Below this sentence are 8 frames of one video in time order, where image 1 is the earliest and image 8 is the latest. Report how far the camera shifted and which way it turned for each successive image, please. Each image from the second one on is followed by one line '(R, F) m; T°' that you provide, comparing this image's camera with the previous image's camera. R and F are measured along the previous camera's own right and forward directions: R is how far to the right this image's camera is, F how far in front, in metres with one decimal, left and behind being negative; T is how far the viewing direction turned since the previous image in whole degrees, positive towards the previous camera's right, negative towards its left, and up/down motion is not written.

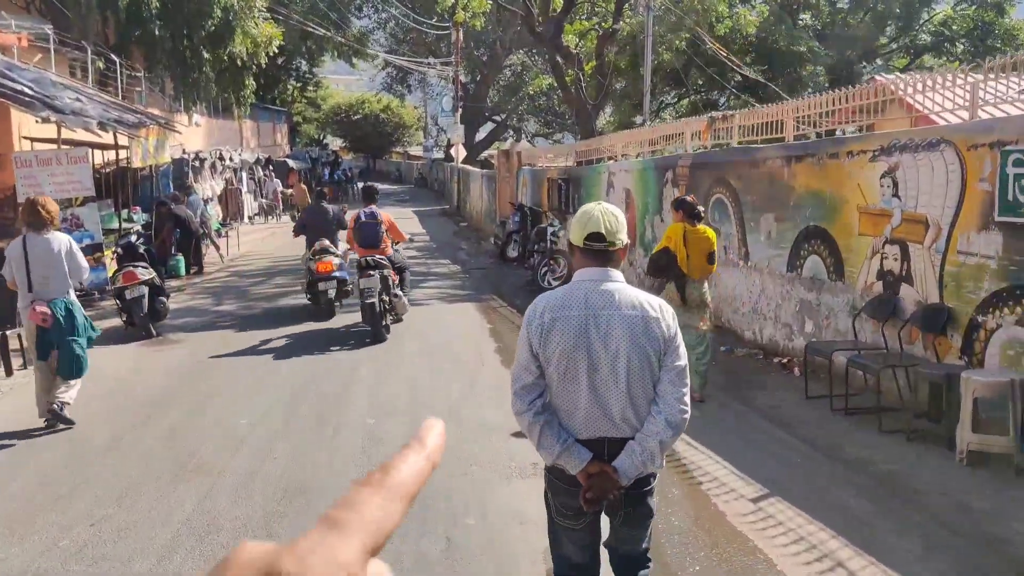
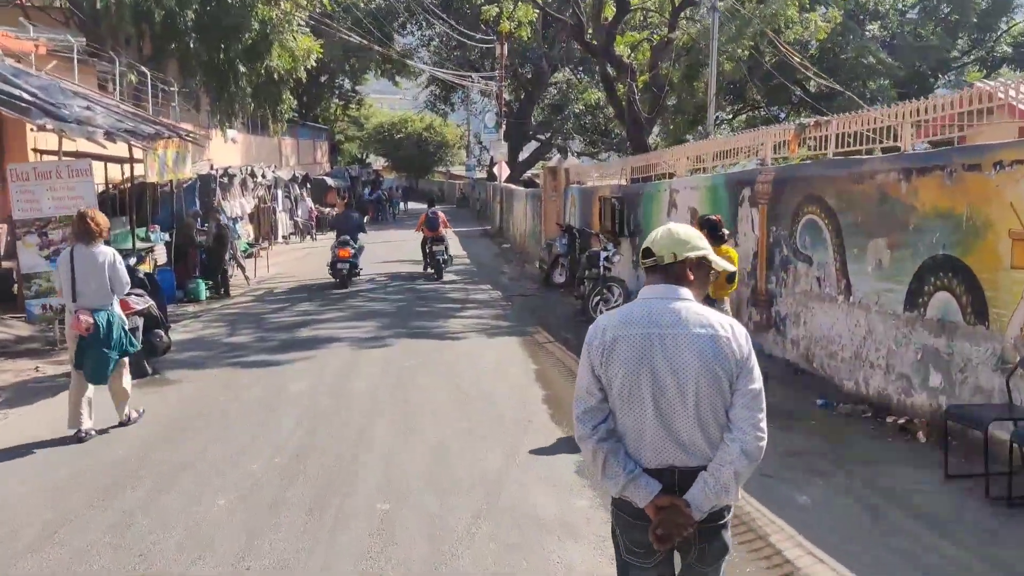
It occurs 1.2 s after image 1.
(-0.1, +1.5) m; -3°
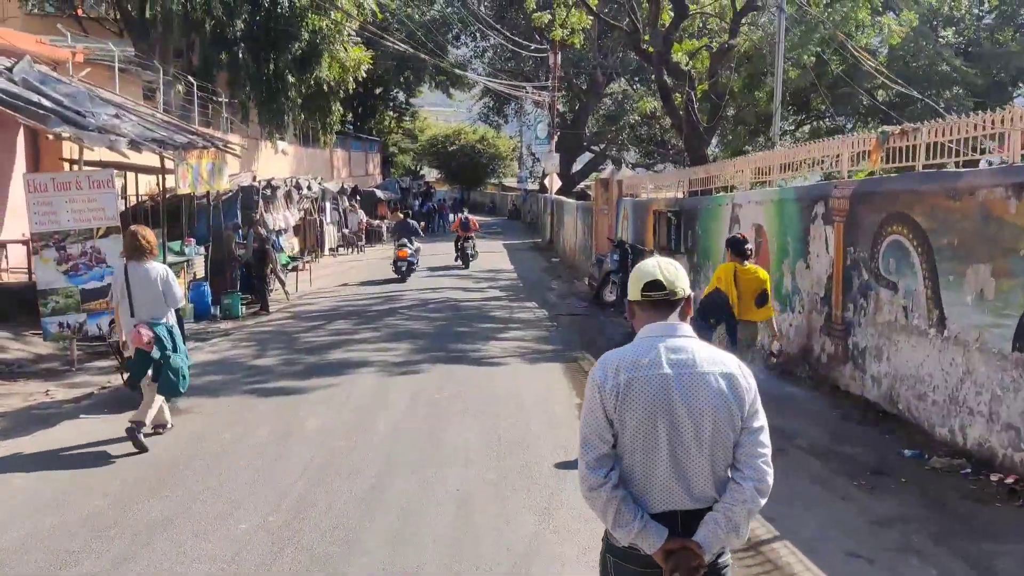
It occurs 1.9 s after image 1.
(+0.1, +0.9) m; -3°
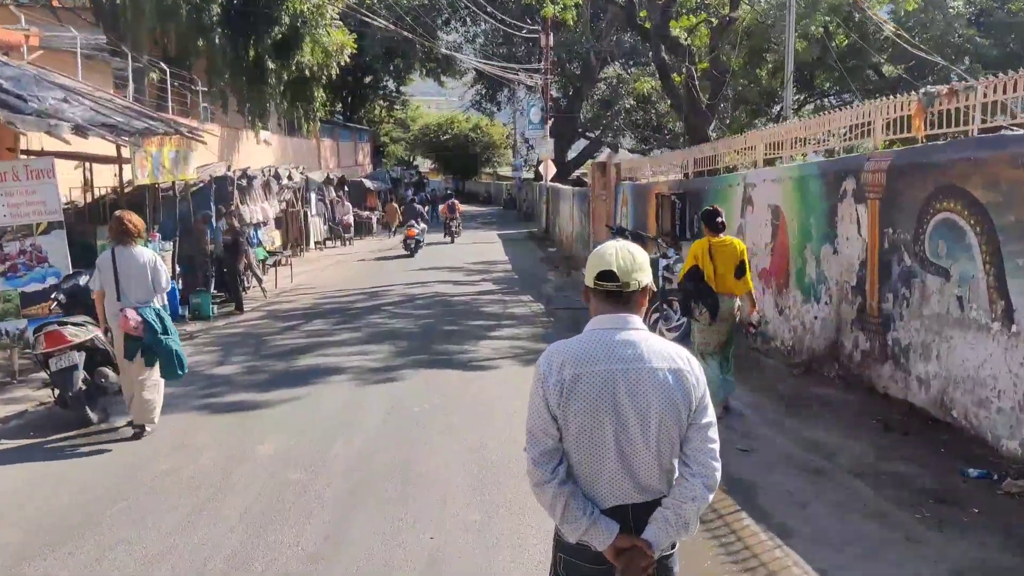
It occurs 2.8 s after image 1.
(+0.1, +1.1) m; 0°
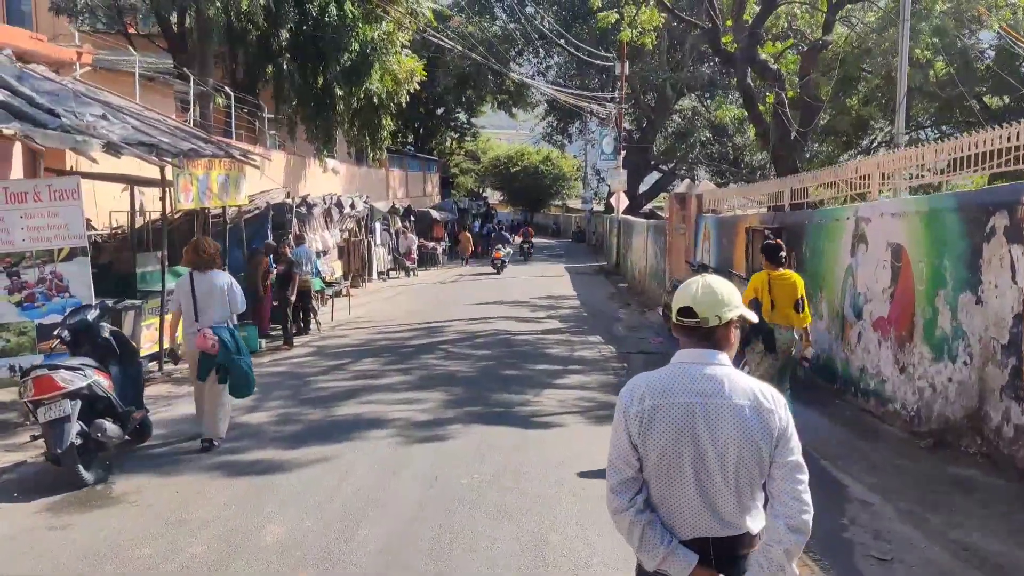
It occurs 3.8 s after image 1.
(0.0, +1.2) m; -4°
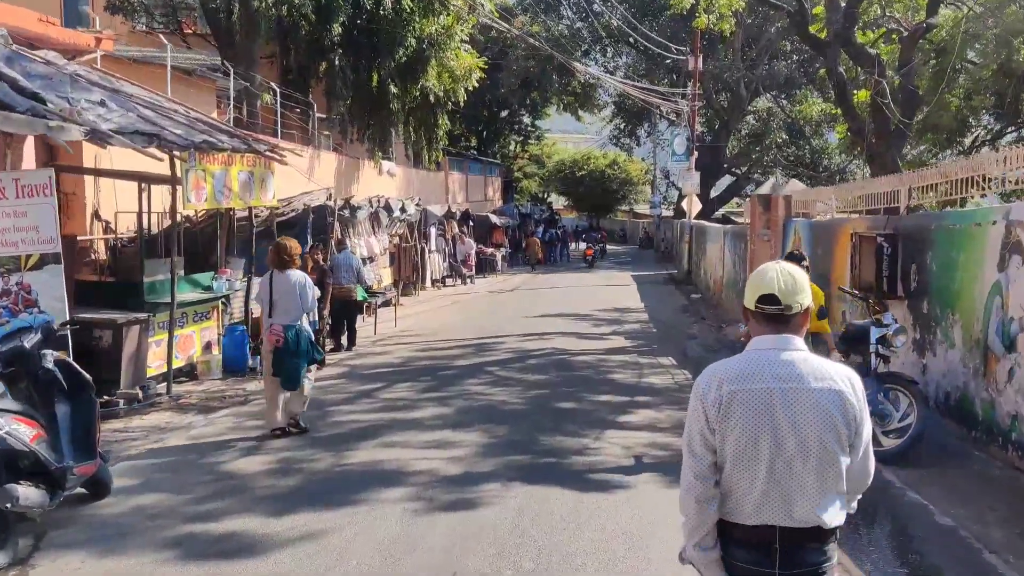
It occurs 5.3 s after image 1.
(+0.1, +1.6) m; -4°
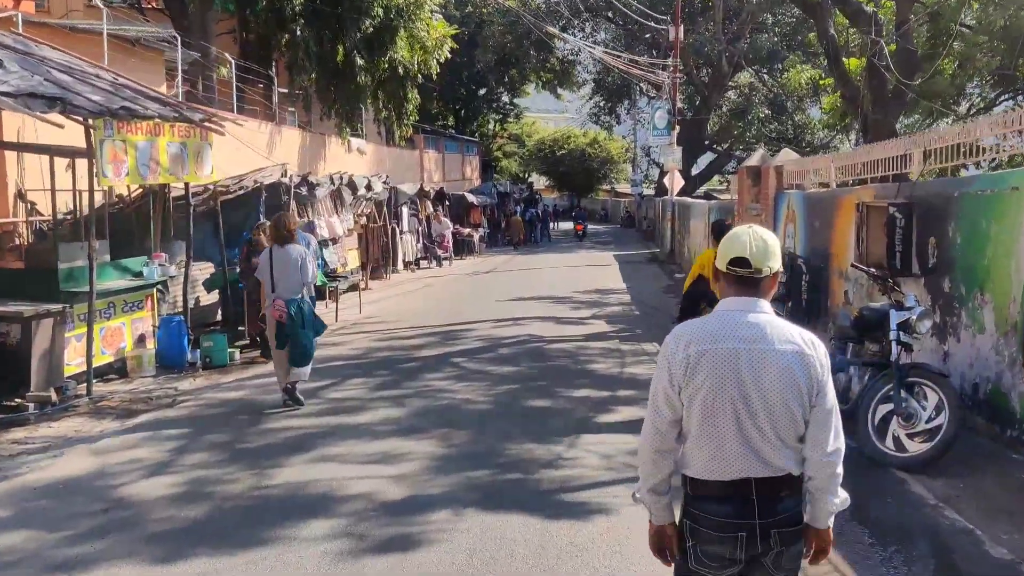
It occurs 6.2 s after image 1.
(+0.2, +1.1) m; +1°
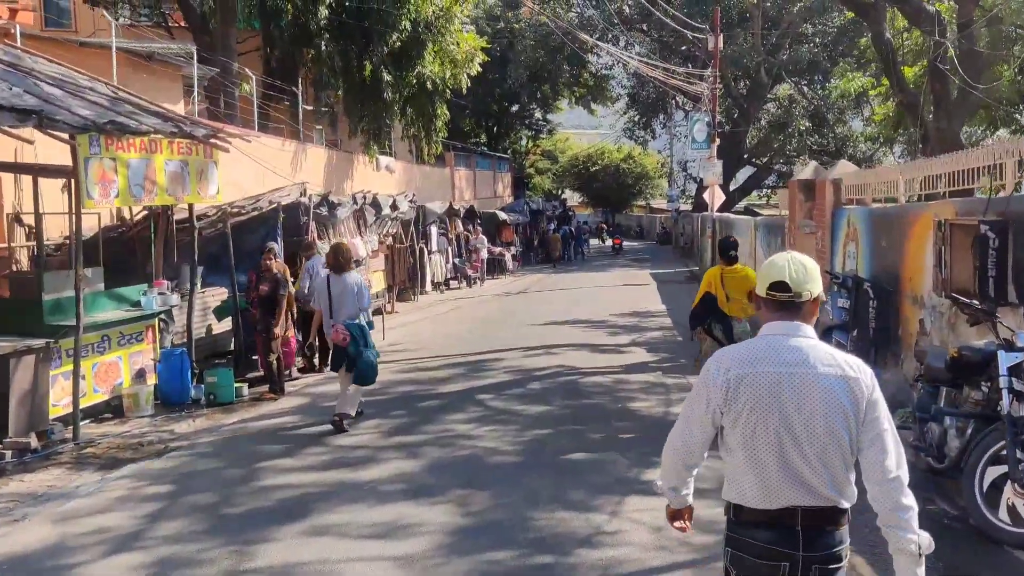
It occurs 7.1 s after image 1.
(0.0, +0.9) m; -2°
